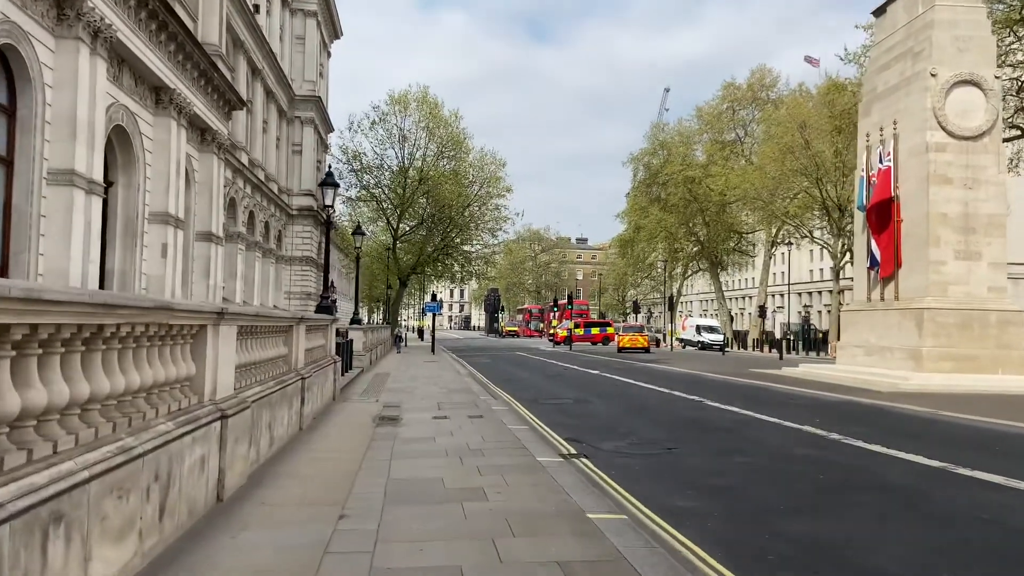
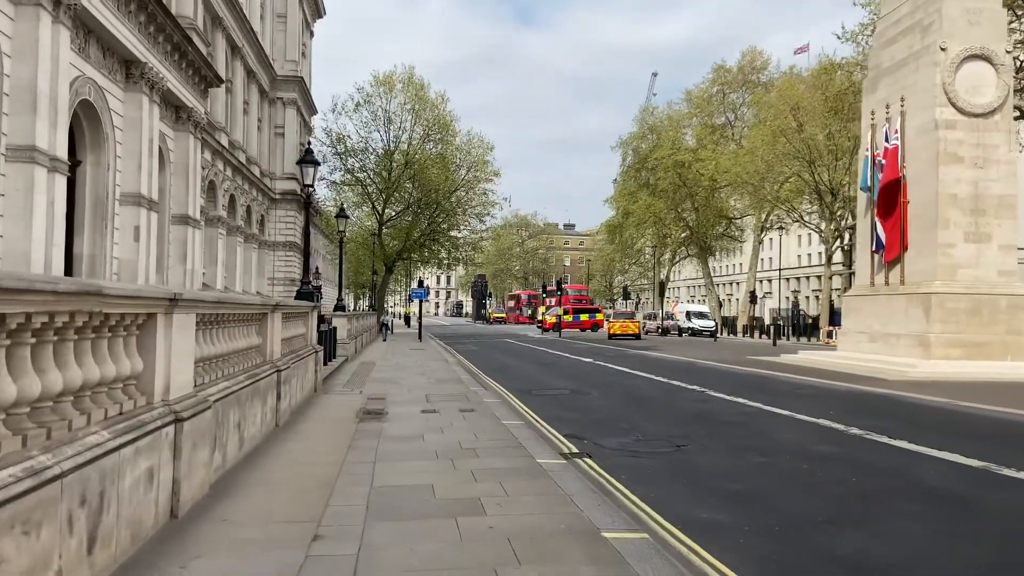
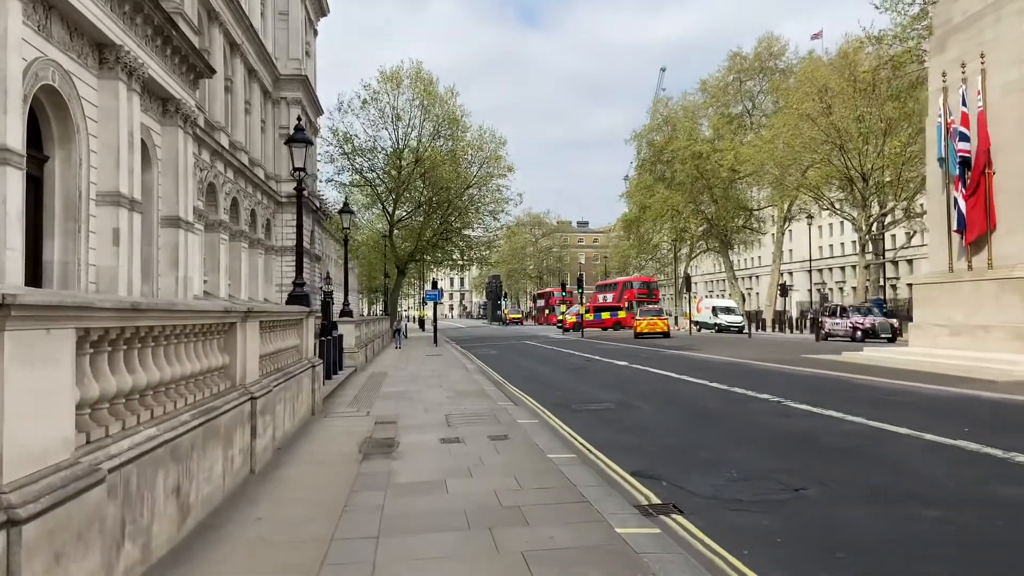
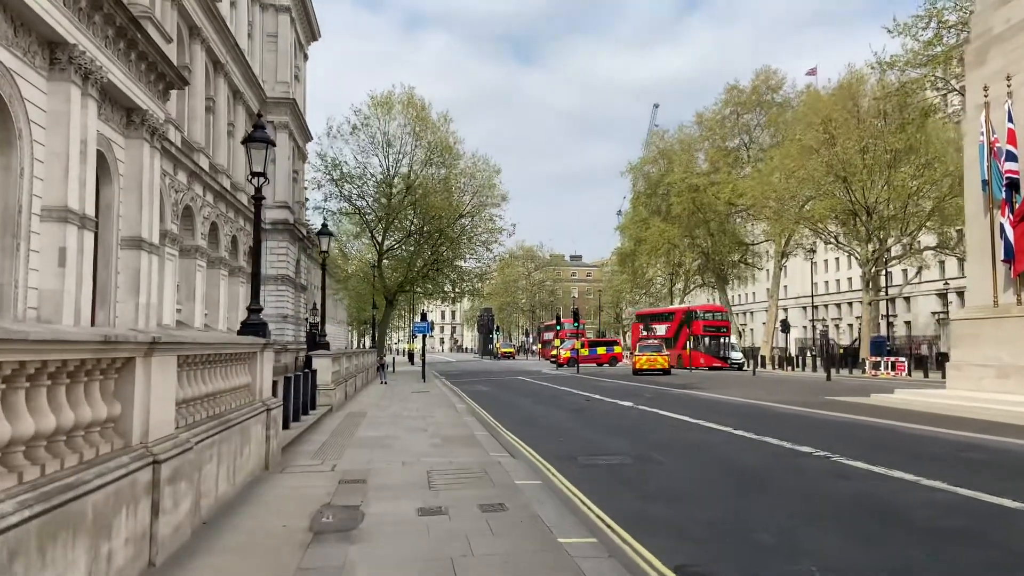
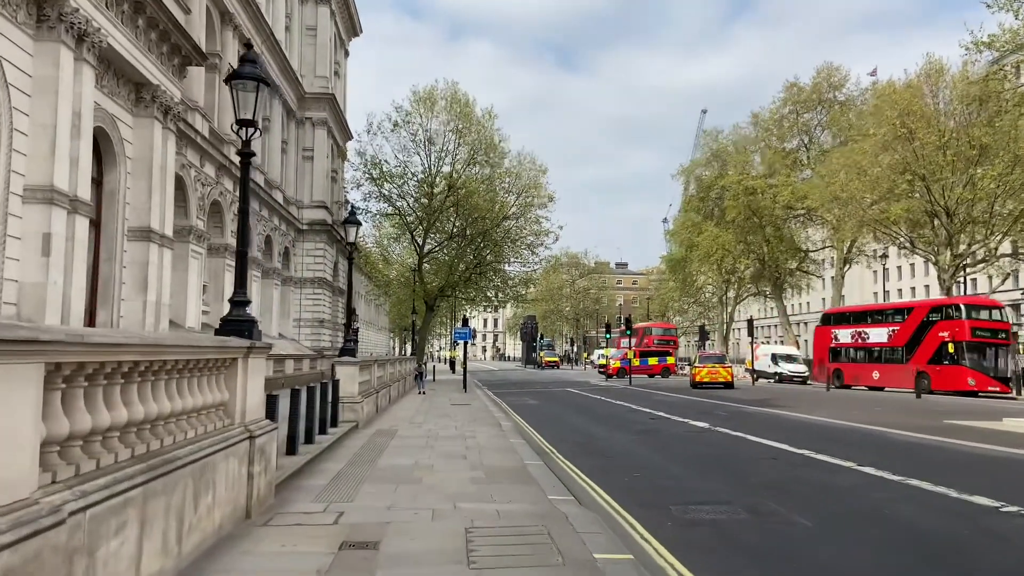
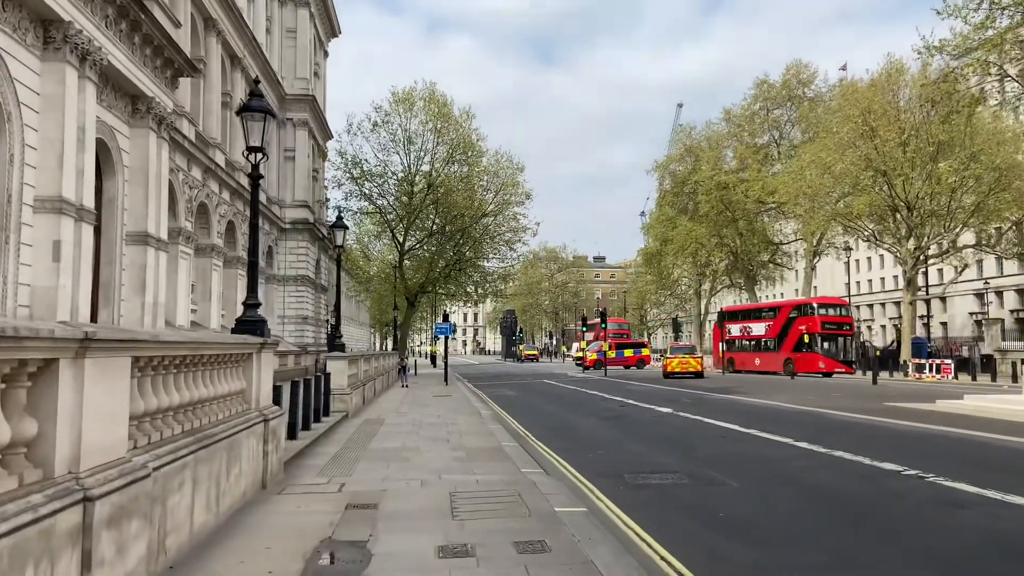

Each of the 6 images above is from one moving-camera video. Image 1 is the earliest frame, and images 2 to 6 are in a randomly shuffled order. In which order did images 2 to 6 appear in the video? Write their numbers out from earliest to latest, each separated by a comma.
2, 3, 4, 6, 5
